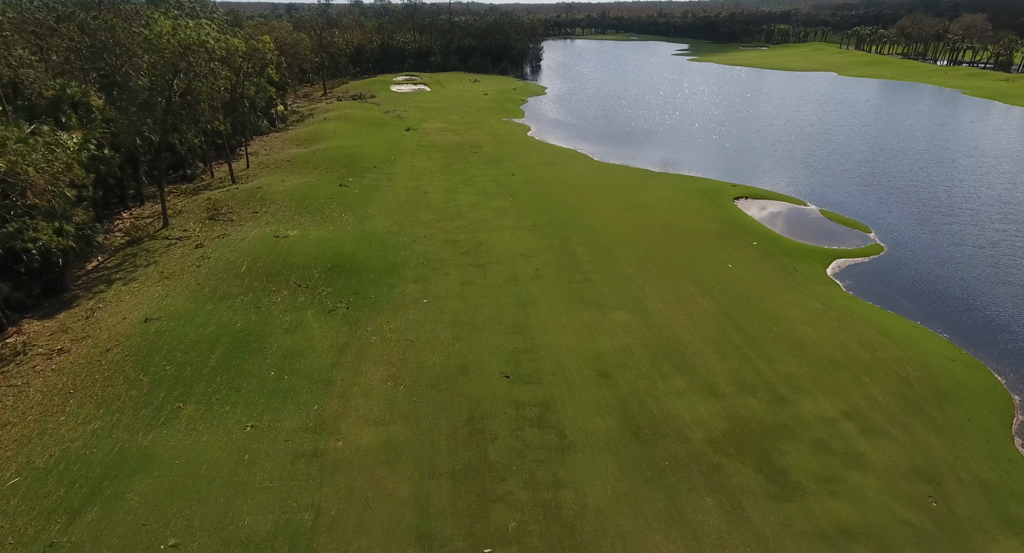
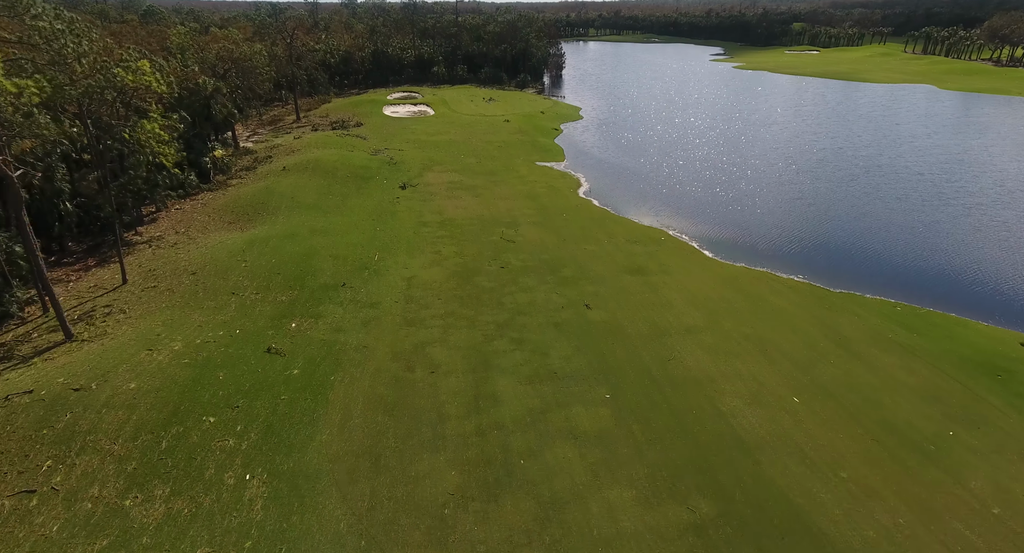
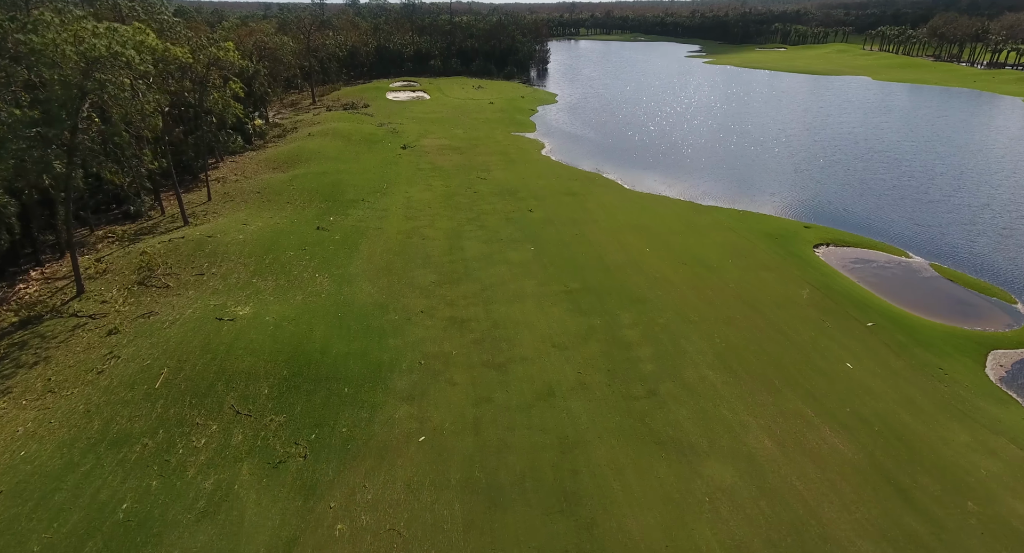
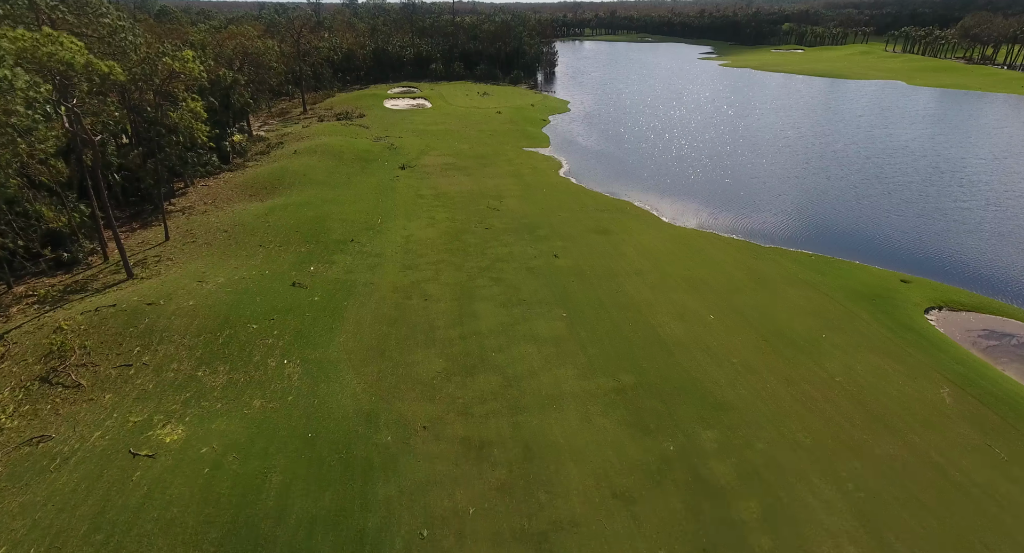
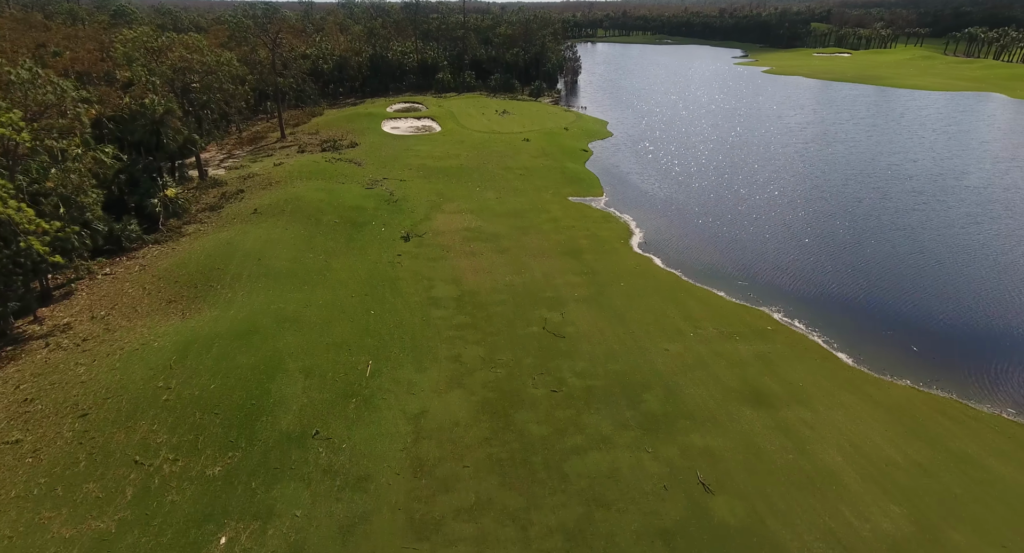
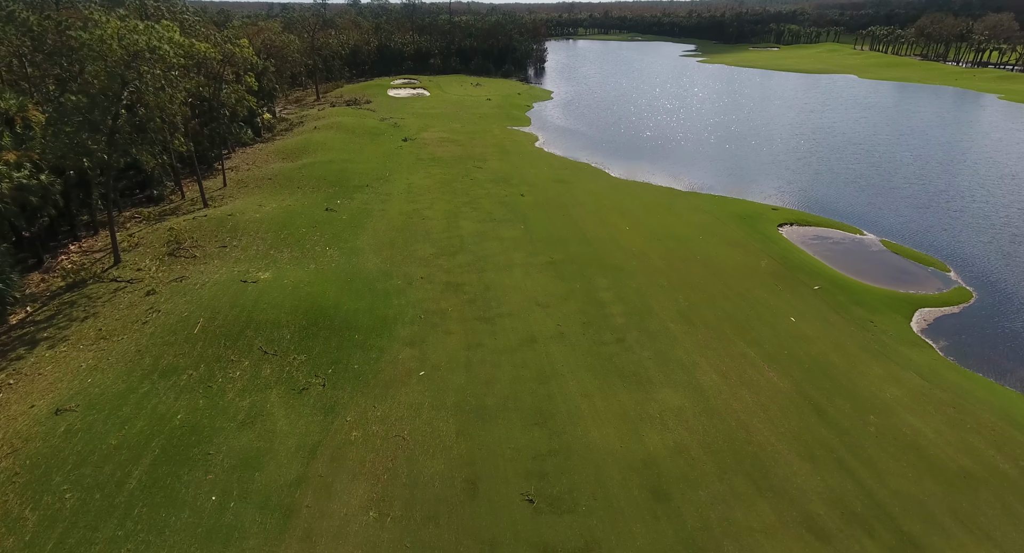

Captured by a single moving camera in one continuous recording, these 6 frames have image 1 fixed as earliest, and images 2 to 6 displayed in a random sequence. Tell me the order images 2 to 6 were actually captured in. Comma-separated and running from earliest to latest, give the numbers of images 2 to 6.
6, 3, 4, 2, 5
